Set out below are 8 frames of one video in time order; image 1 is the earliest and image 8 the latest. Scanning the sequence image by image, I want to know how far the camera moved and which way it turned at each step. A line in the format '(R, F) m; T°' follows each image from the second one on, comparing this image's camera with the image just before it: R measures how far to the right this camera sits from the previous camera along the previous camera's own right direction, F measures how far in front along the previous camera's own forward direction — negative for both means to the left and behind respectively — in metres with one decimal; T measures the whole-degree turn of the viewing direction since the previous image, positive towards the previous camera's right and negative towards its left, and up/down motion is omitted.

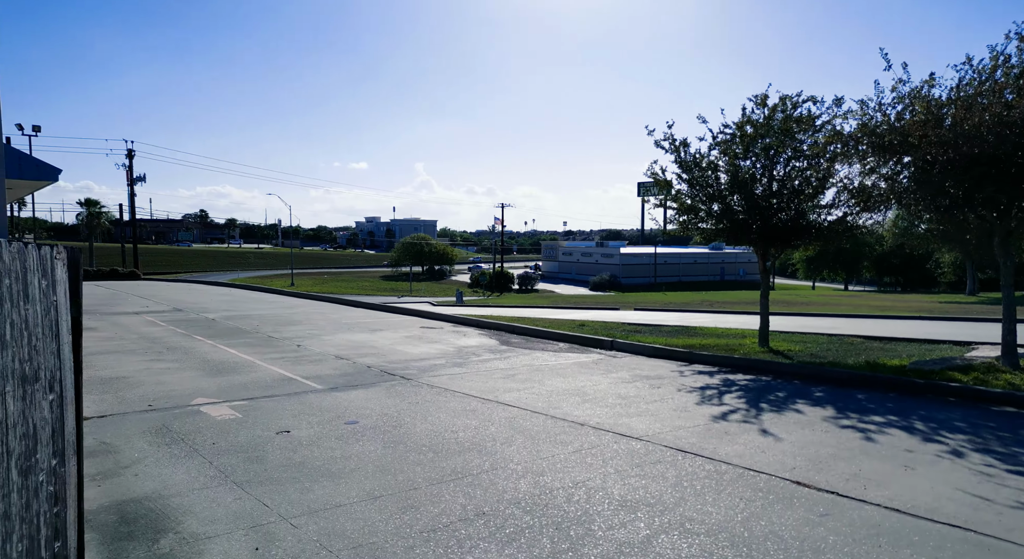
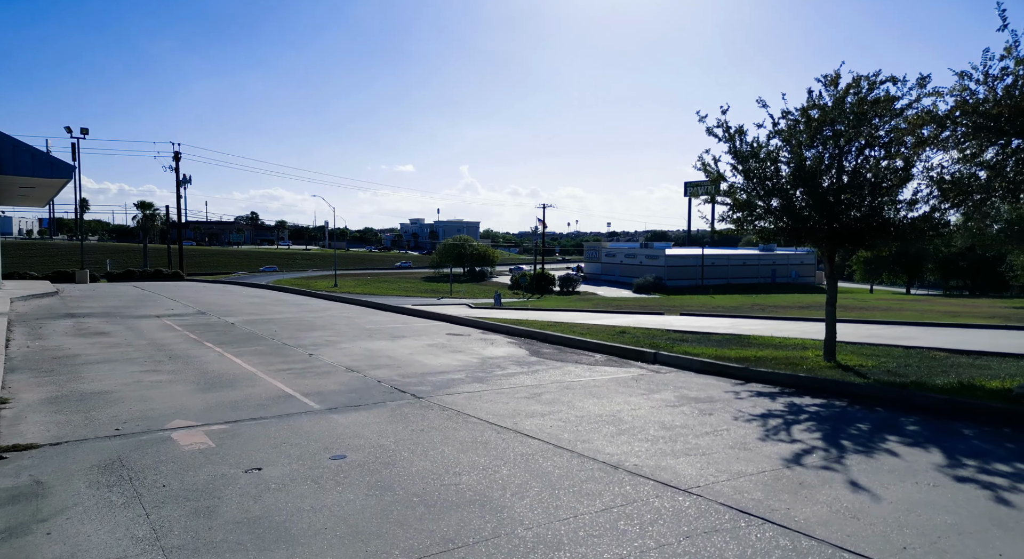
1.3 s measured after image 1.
(+0.2, +1.2) m; -4°
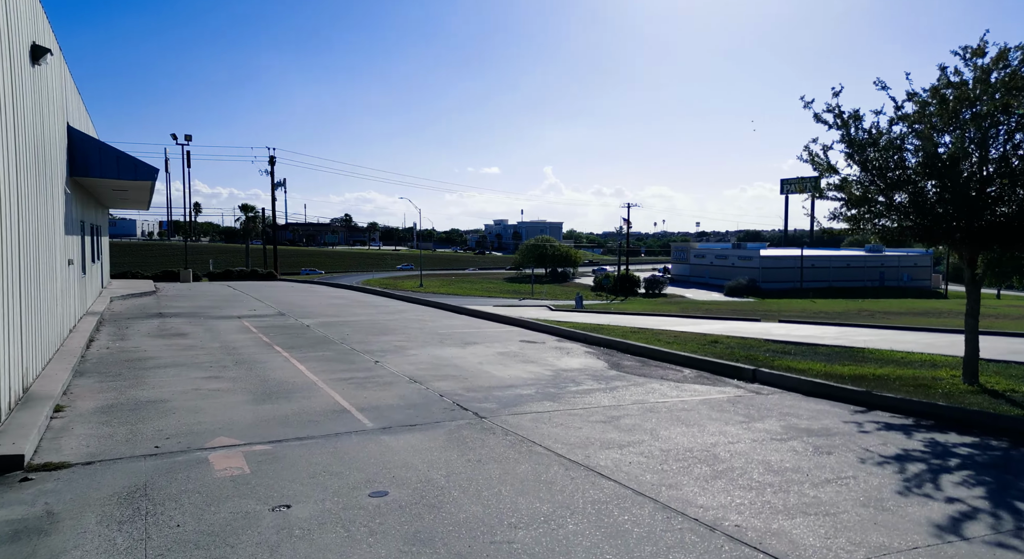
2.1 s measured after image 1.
(+0.1, +1.0) m; -8°
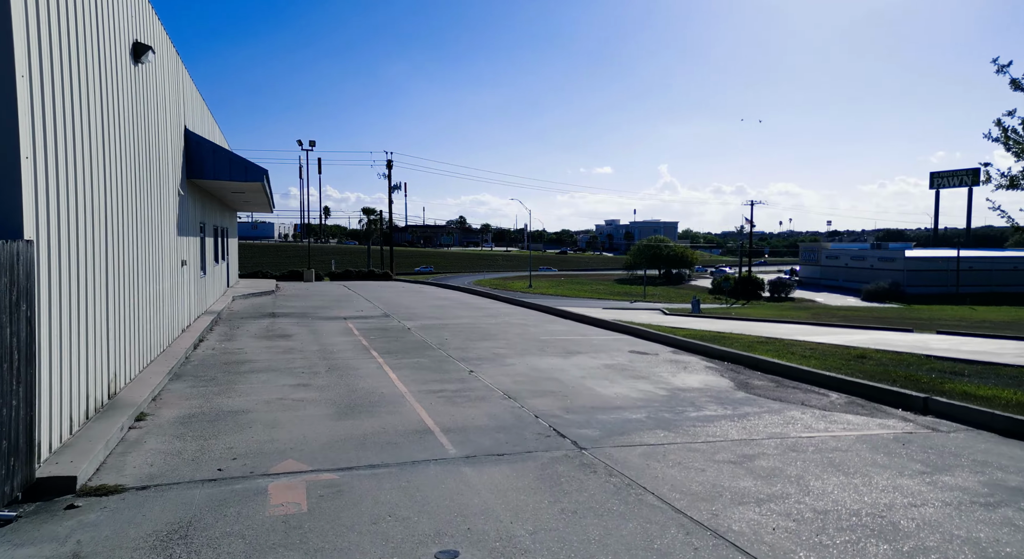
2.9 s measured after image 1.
(0.0, +1.1) m; -10°
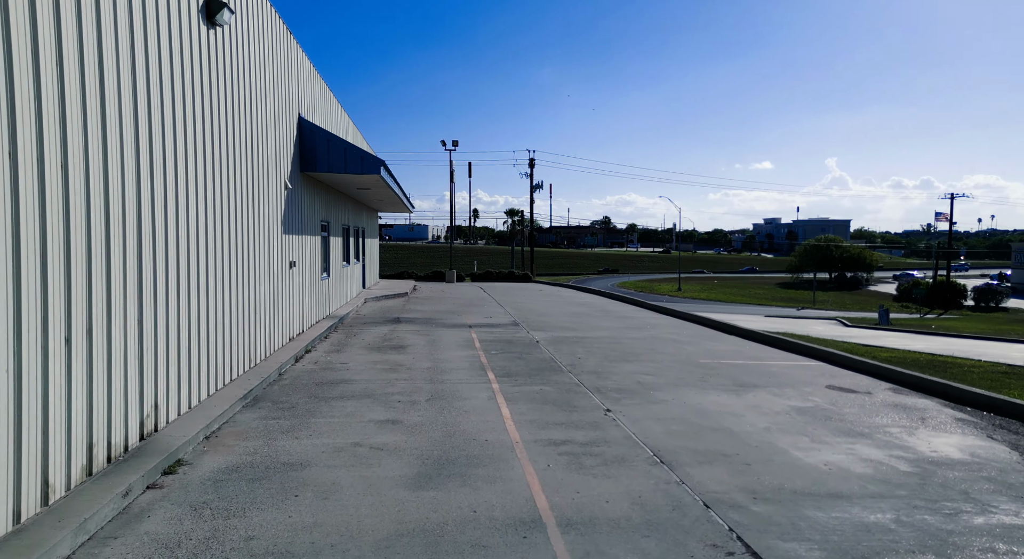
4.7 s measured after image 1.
(-0.1, +2.4) m; -13°
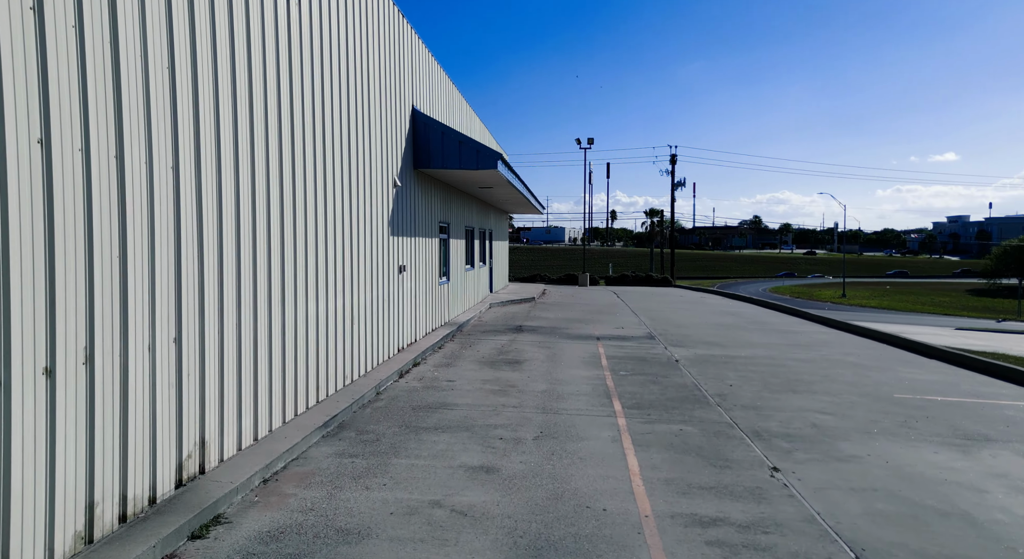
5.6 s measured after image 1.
(+0.1, +1.6) m; -13°
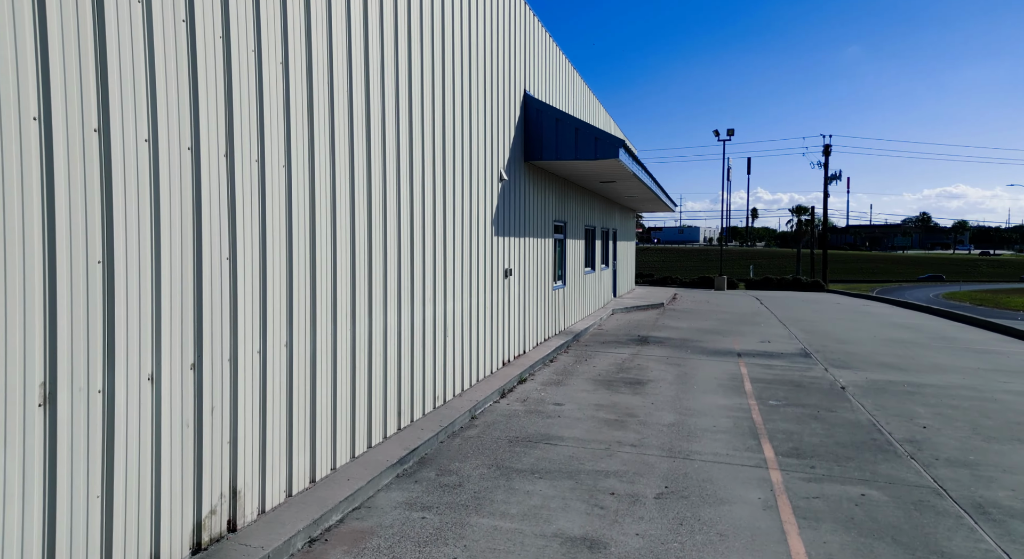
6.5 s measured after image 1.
(+0.1, +1.3) m; -12°
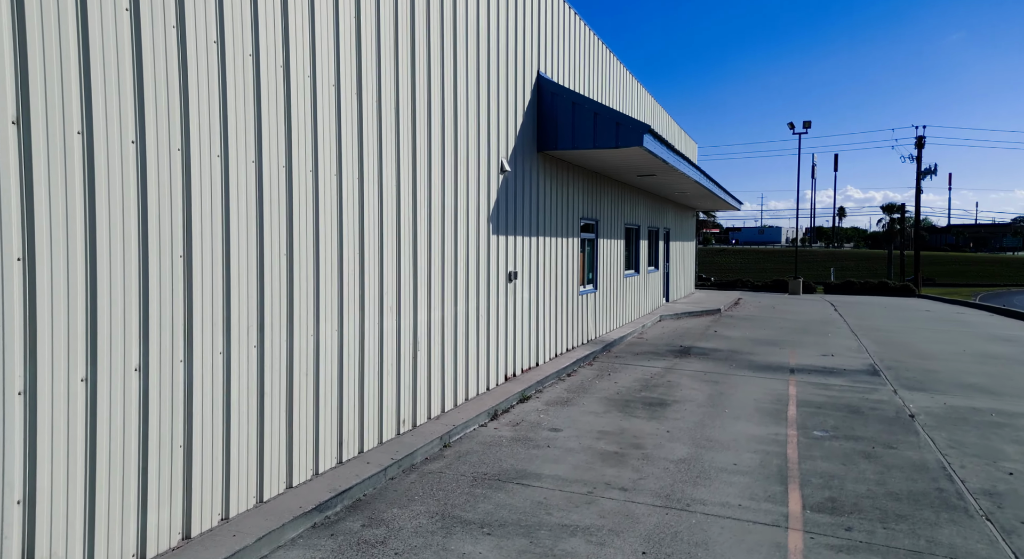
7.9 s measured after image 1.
(+0.9, +1.0) m; -7°
